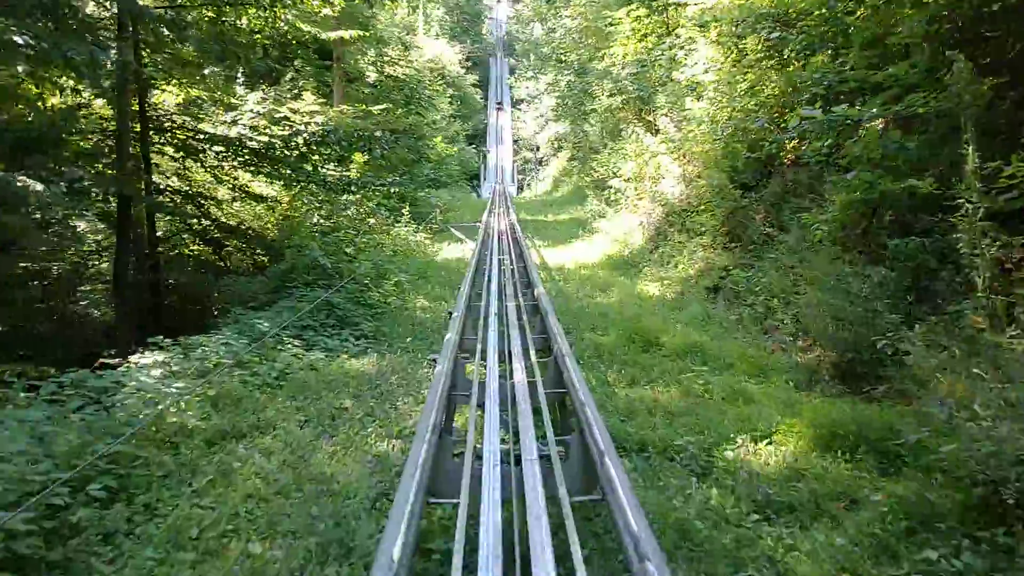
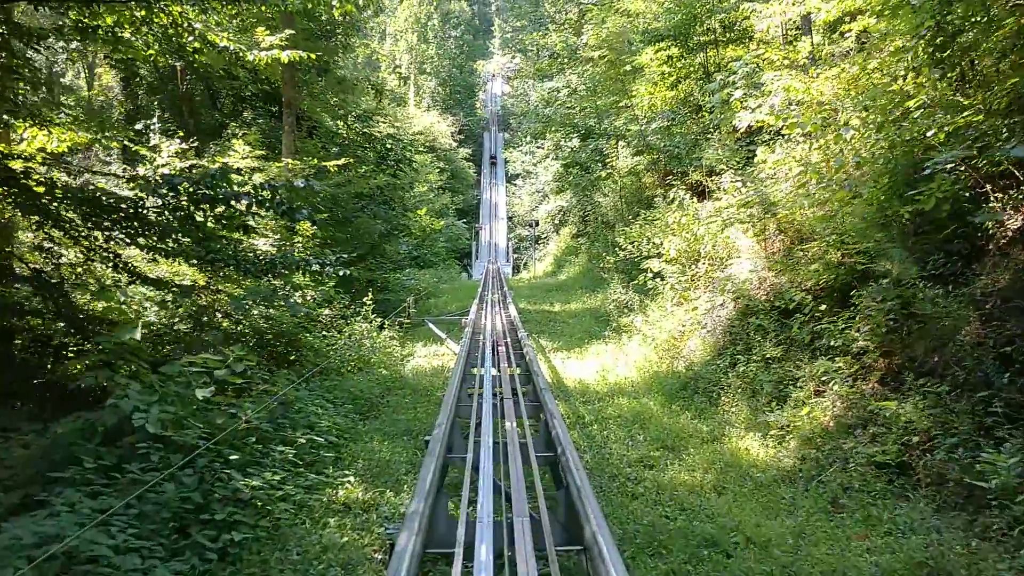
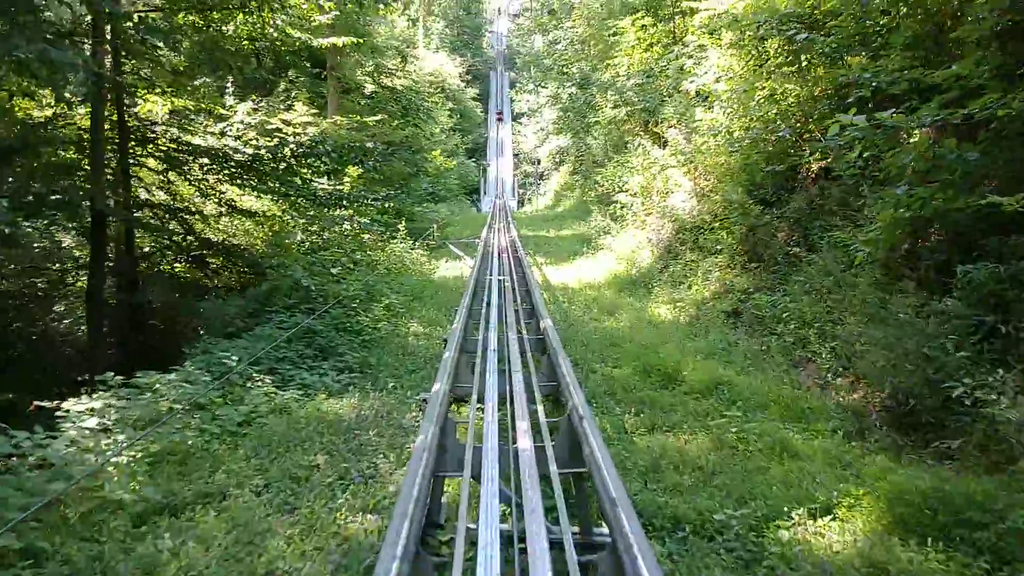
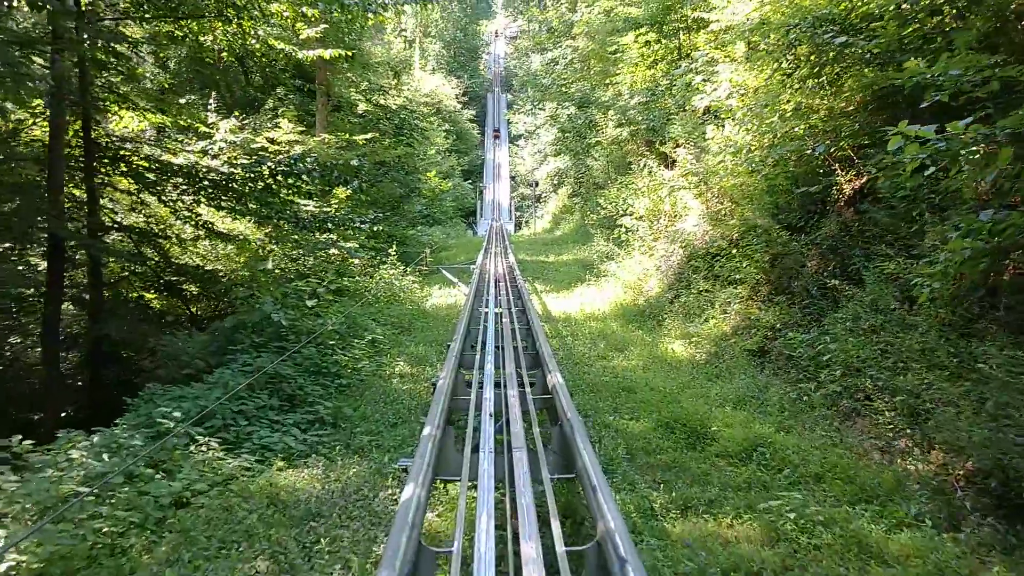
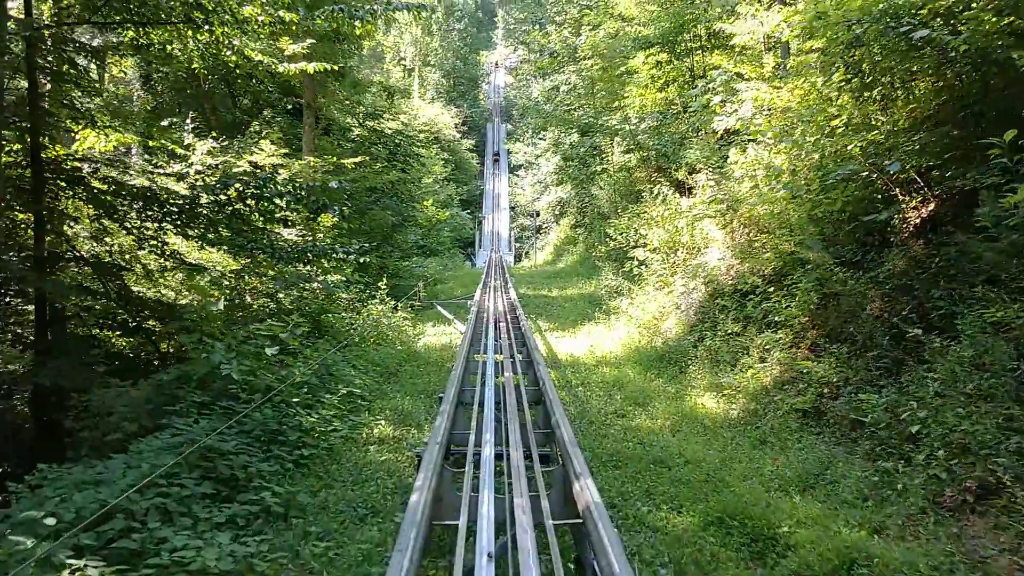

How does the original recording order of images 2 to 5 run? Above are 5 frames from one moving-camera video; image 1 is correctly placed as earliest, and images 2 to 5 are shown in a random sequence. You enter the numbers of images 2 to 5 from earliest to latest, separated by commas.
3, 4, 5, 2
